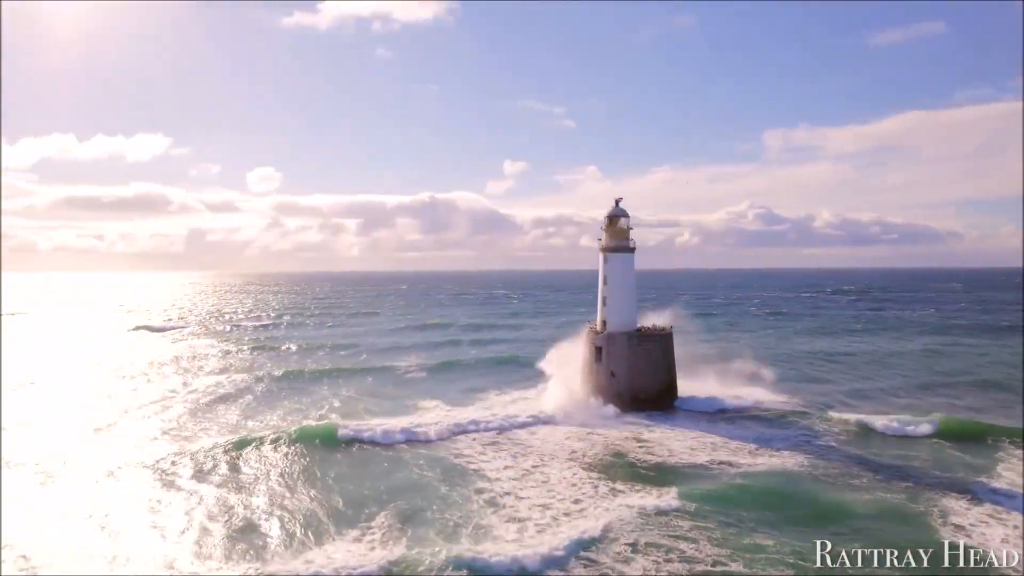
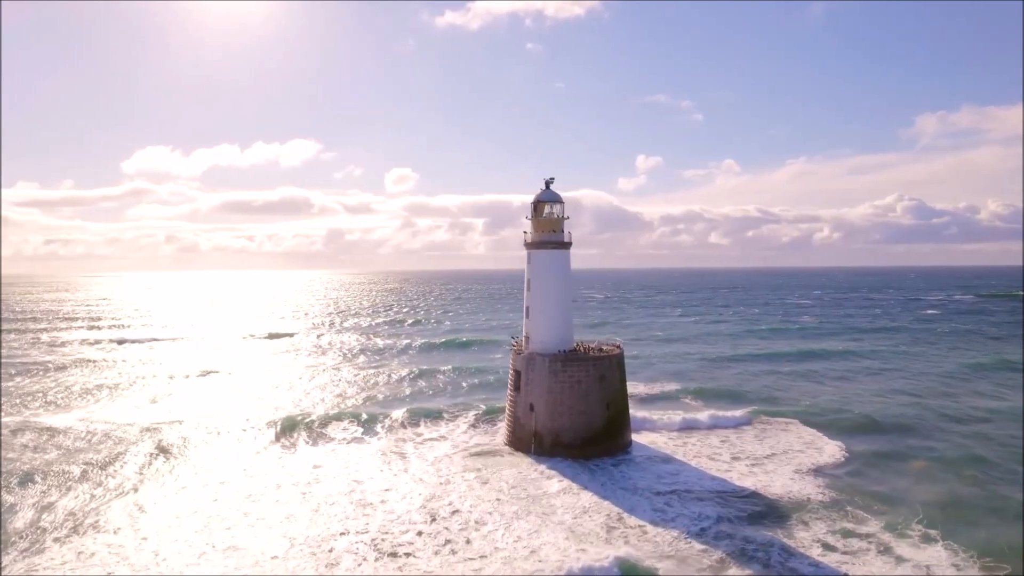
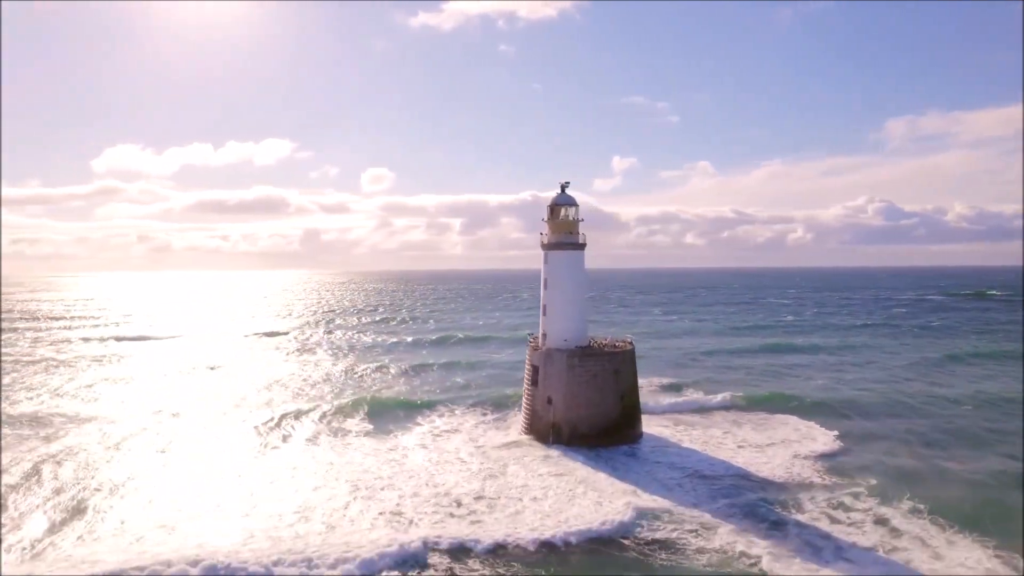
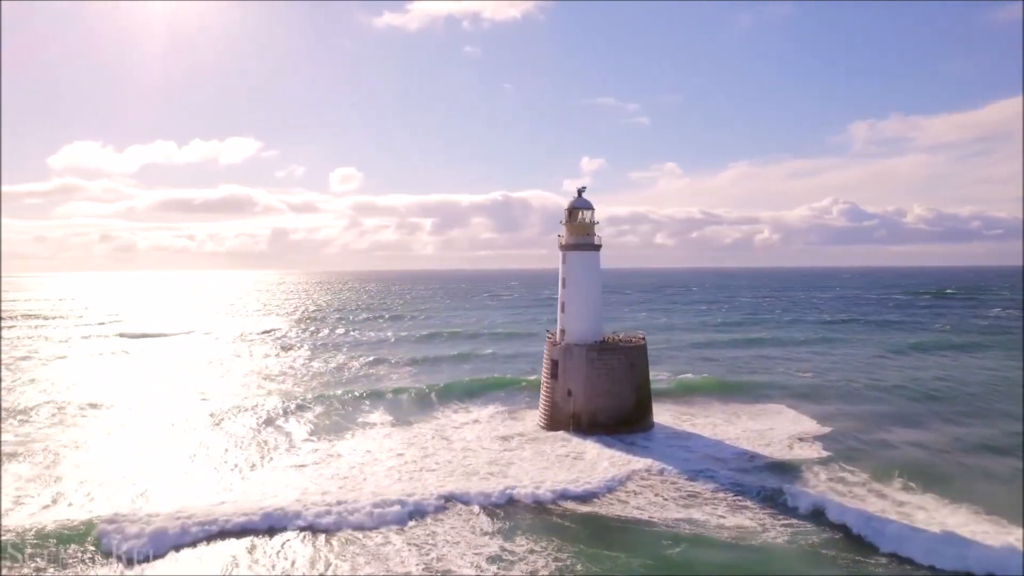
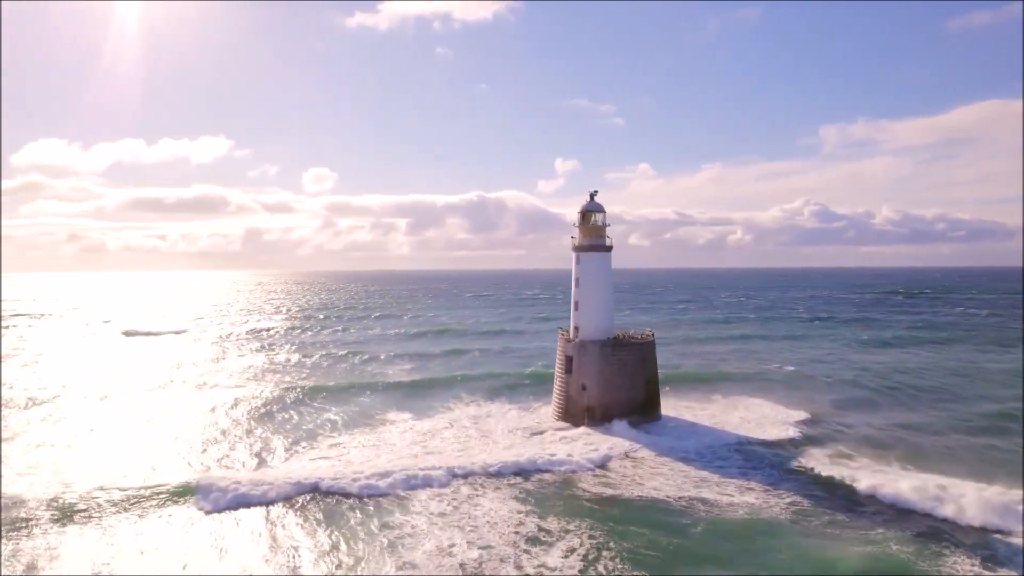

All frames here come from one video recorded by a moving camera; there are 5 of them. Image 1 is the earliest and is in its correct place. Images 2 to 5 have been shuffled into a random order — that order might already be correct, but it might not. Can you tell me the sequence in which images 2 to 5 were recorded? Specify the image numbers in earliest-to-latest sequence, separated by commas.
5, 4, 3, 2
